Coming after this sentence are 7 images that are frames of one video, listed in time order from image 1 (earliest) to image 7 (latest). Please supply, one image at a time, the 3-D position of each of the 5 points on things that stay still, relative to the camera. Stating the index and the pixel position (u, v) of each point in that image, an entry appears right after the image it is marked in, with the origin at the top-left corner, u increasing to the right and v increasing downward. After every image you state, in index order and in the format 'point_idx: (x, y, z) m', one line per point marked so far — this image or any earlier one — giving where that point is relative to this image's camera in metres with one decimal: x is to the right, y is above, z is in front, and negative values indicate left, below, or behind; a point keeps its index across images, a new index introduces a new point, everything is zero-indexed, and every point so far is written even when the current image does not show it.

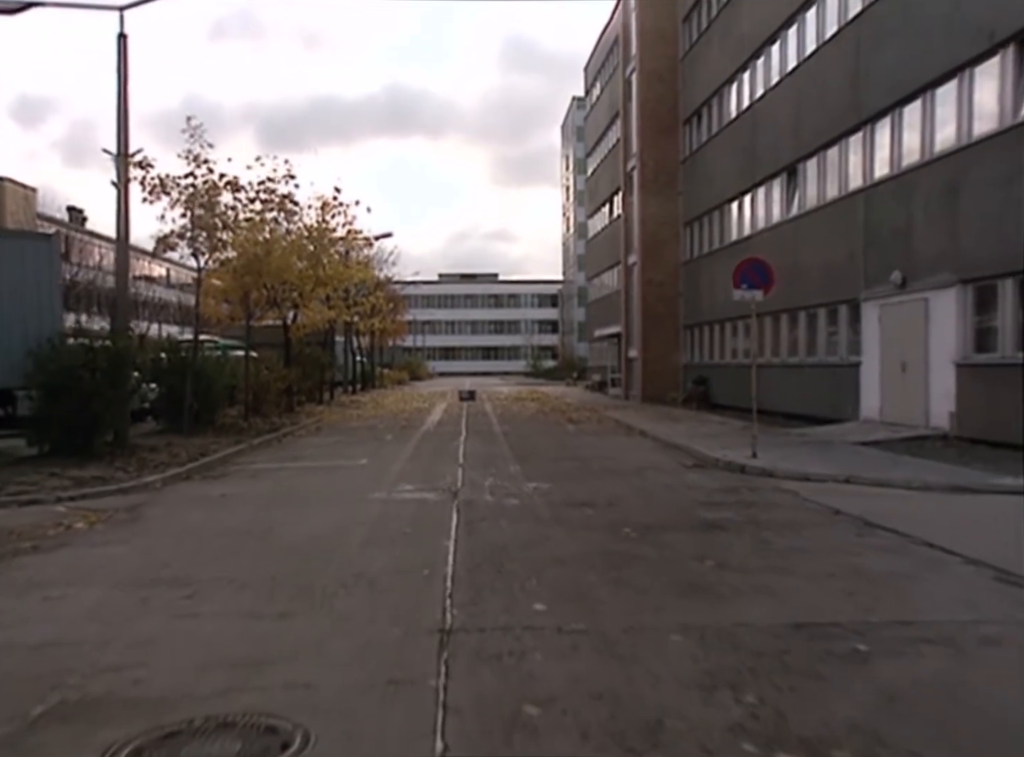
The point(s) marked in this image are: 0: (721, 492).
0: (+3.3, -1.8, +11.8) m
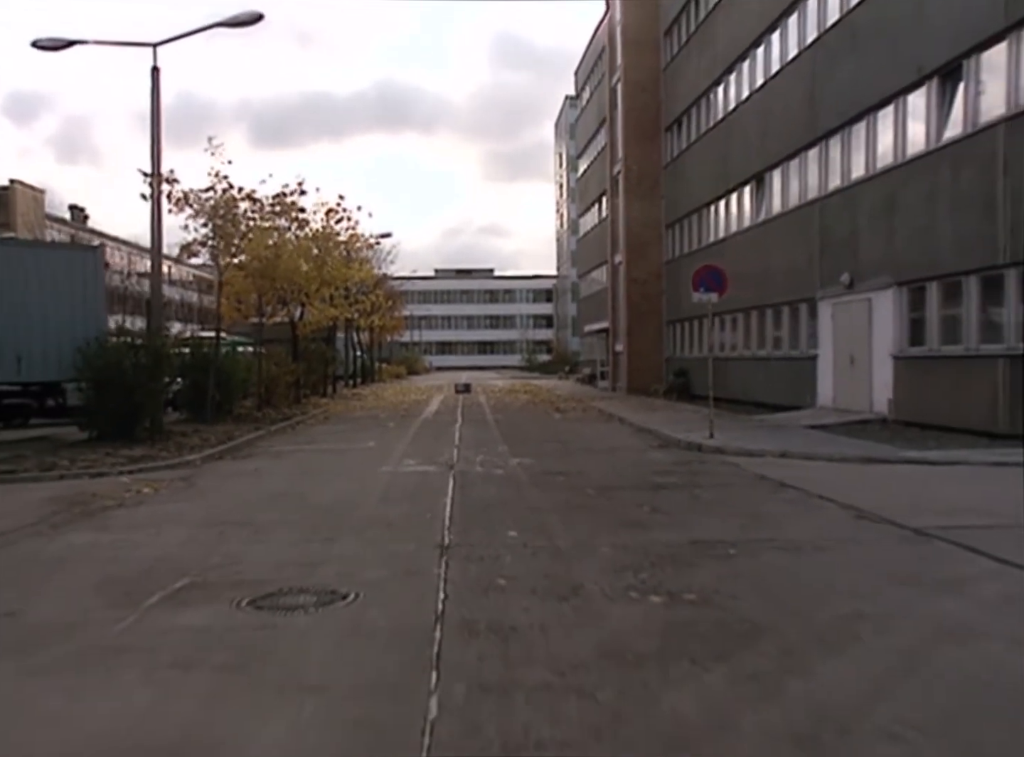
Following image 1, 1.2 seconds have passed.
0: (+3.1, -1.6, +14.1) m
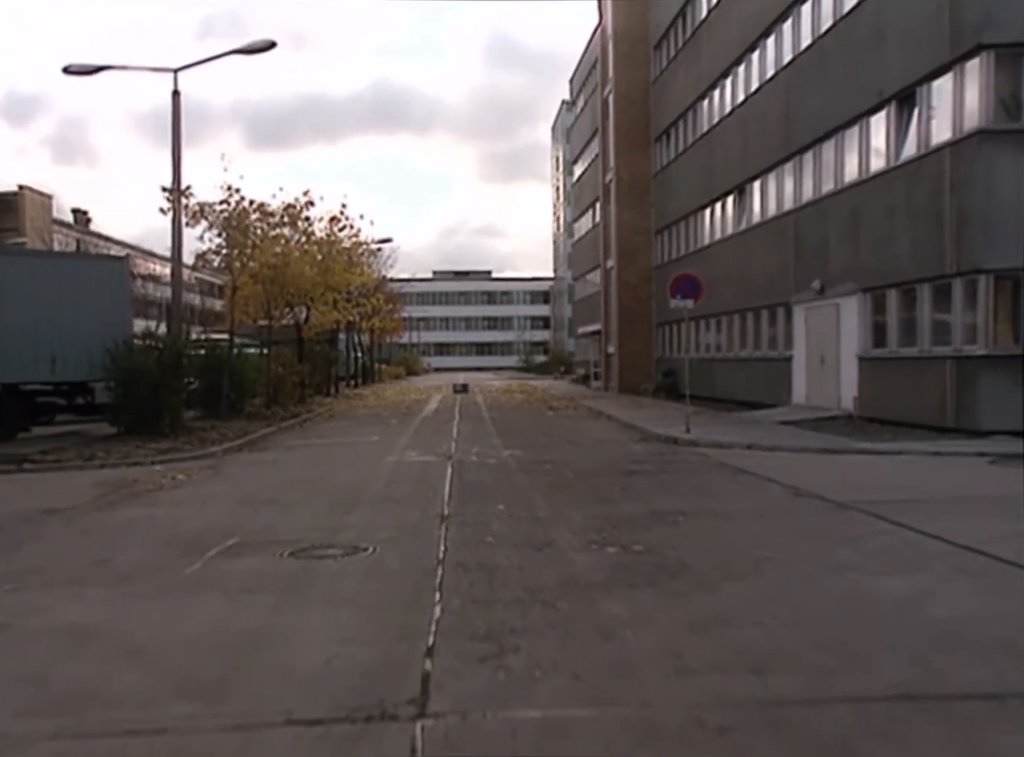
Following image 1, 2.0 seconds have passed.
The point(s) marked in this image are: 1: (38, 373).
0: (+2.9, -1.6, +15.7) m
1: (-12.3, +0.2, +19.5) m
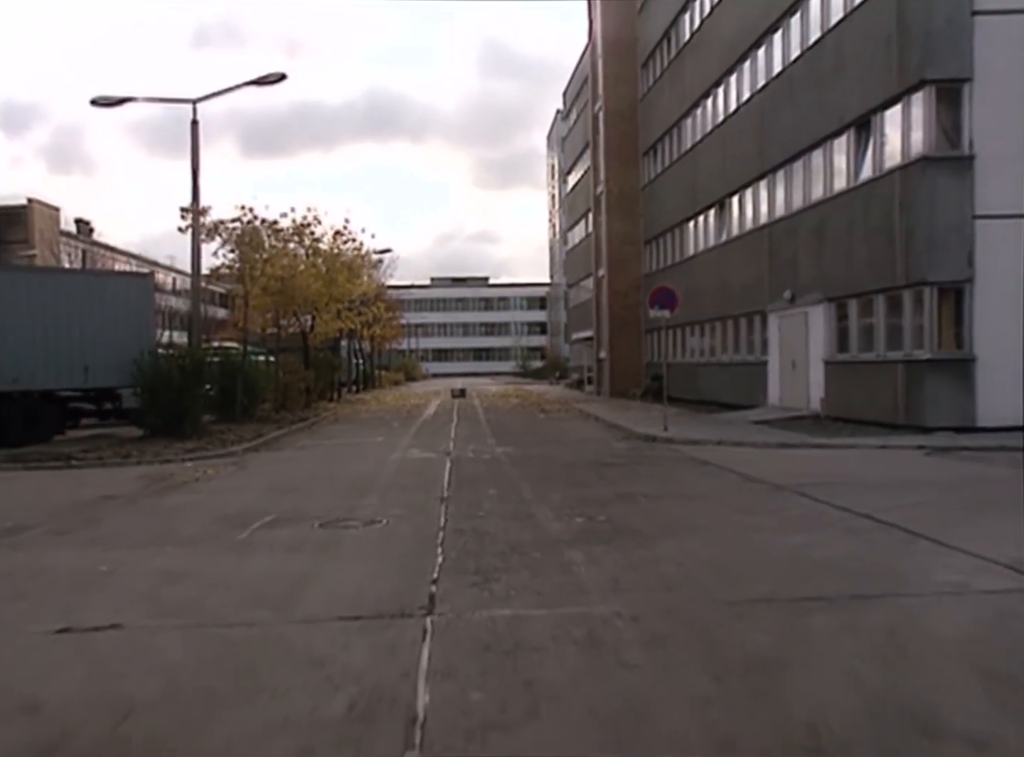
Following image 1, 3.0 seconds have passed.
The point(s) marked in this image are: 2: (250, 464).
0: (+2.7, -1.7, +17.4) m
1: (-12.5, 0.0, +21.3) m
2: (-5.9, -1.9, +16.6) m
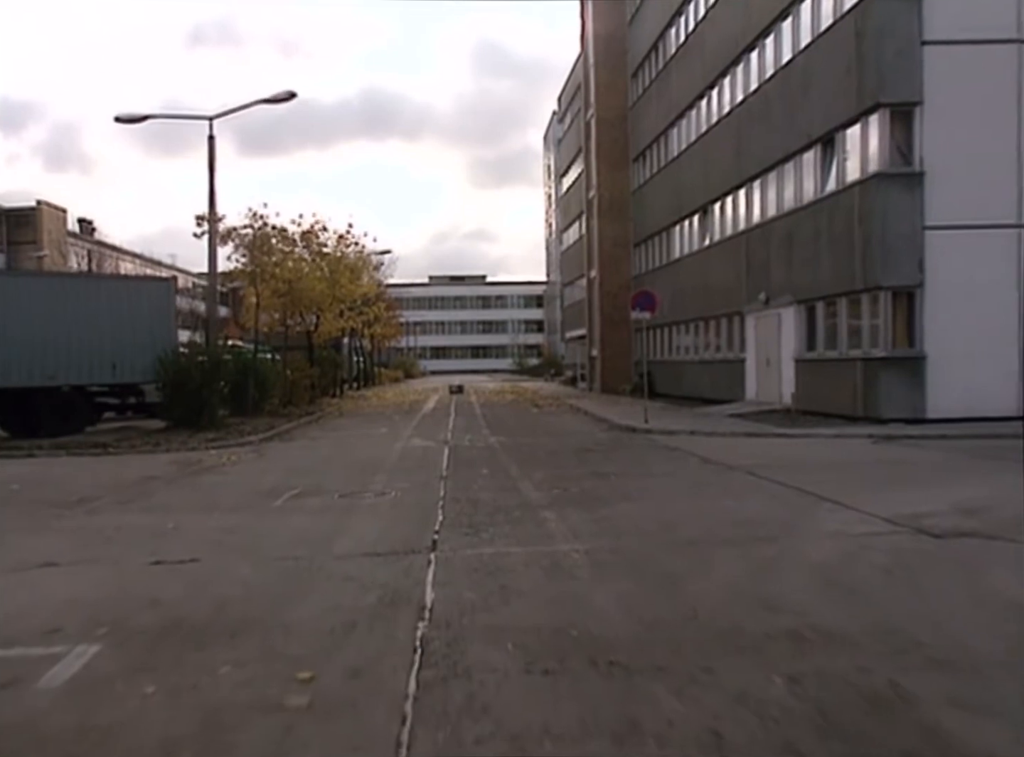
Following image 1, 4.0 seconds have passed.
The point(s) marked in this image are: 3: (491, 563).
0: (+2.5, -1.6, +19.3) m
1: (-12.8, +0.1, +23.0) m
2: (-6.1, -1.8, +18.4) m
3: (-0.2, -1.8, +7.1) m
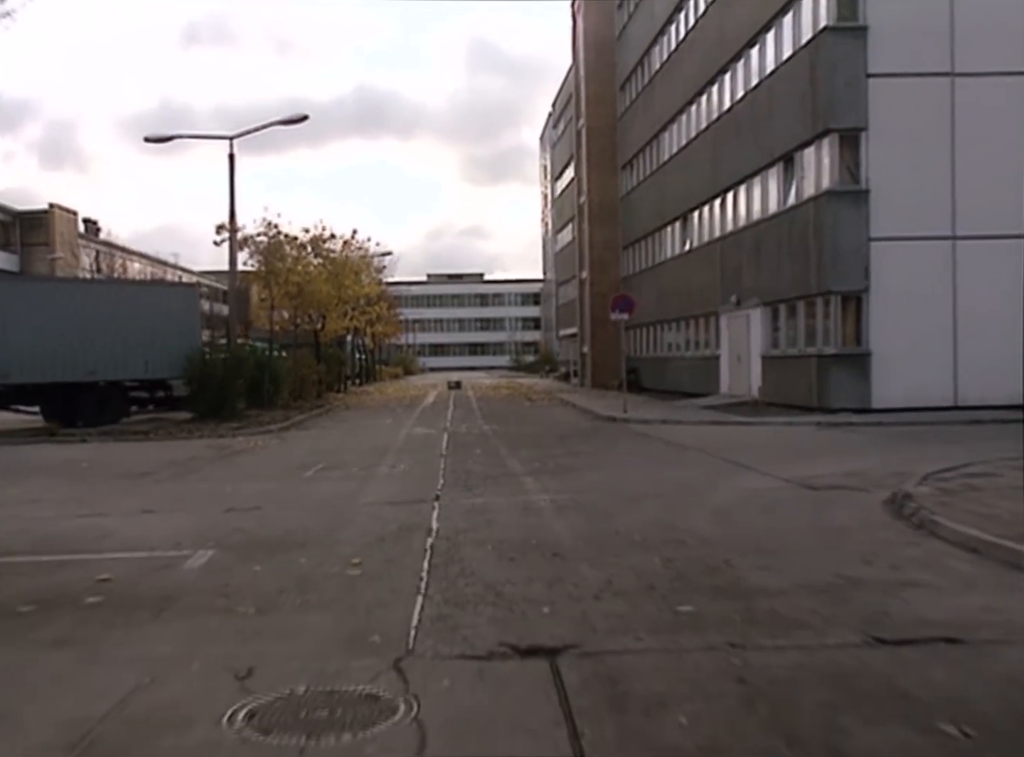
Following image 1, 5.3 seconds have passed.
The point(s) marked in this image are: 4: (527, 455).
0: (+2.3, -1.4, +21.8) m
1: (-13.0, +0.2, +25.5) m
2: (-6.3, -1.7, +20.9) m
3: (-0.4, -1.7, +9.6) m
4: (+0.3, -1.6, +15.1) m
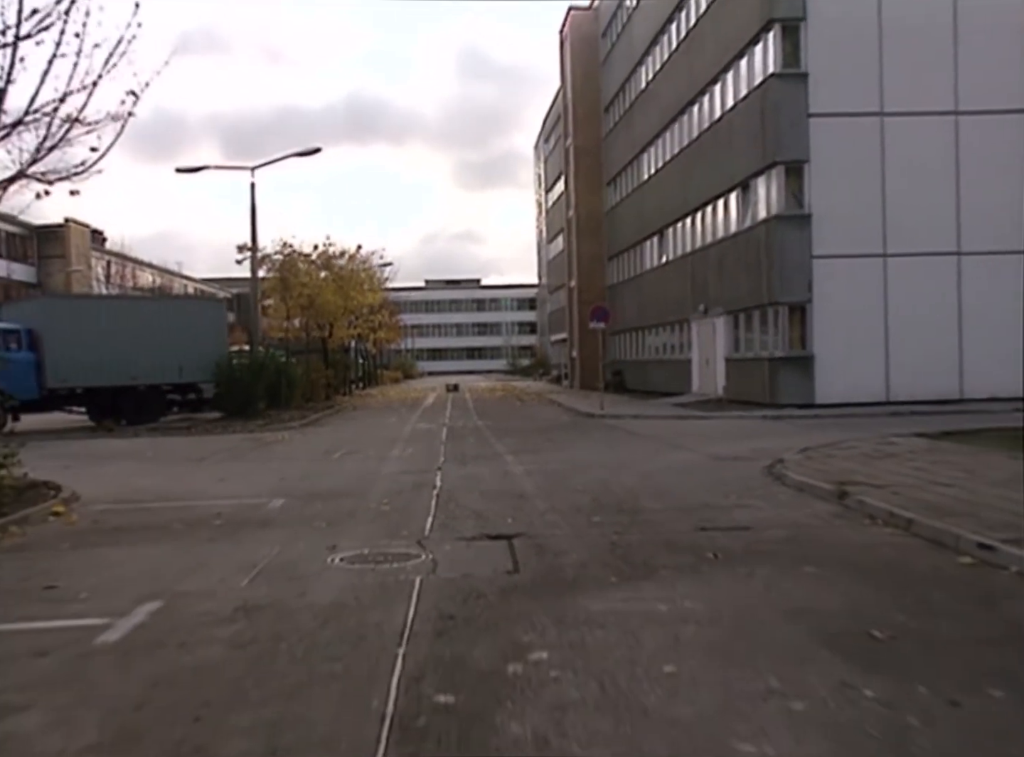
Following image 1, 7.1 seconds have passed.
0: (+1.9, -1.5, +25.1) m
1: (-13.4, +0.1, +28.8) m
2: (-6.7, -1.8, +24.2) m
3: (-0.7, -1.7, +12.9) m
4: (0.0, -1.6, +18.5) m
